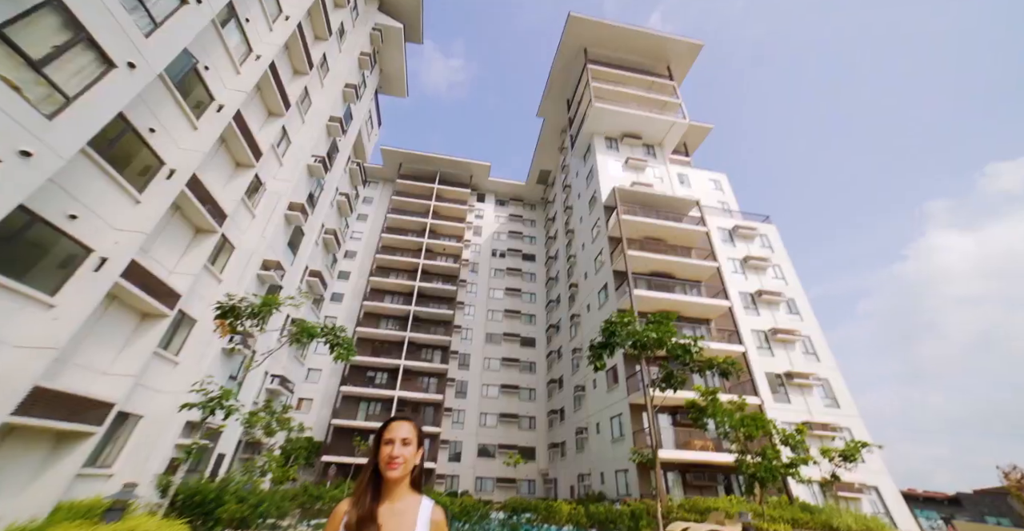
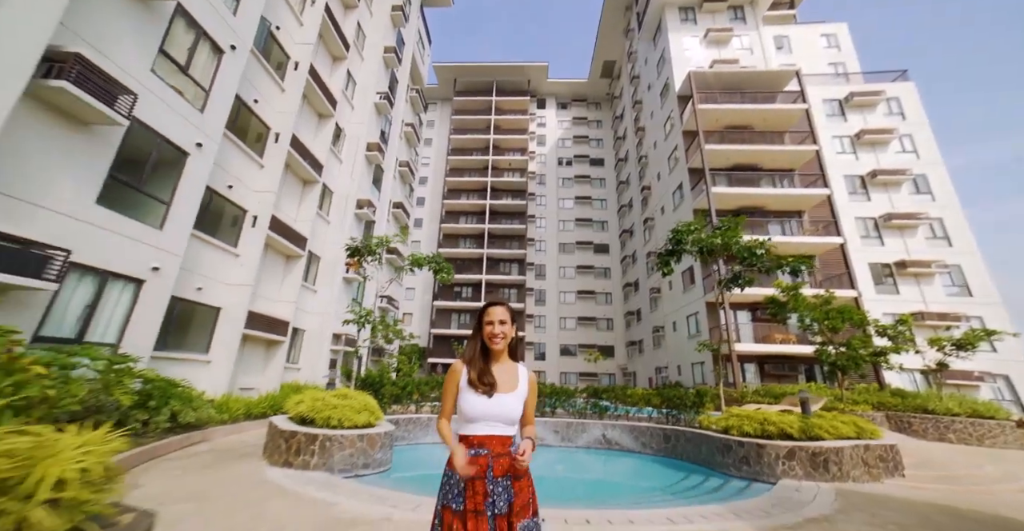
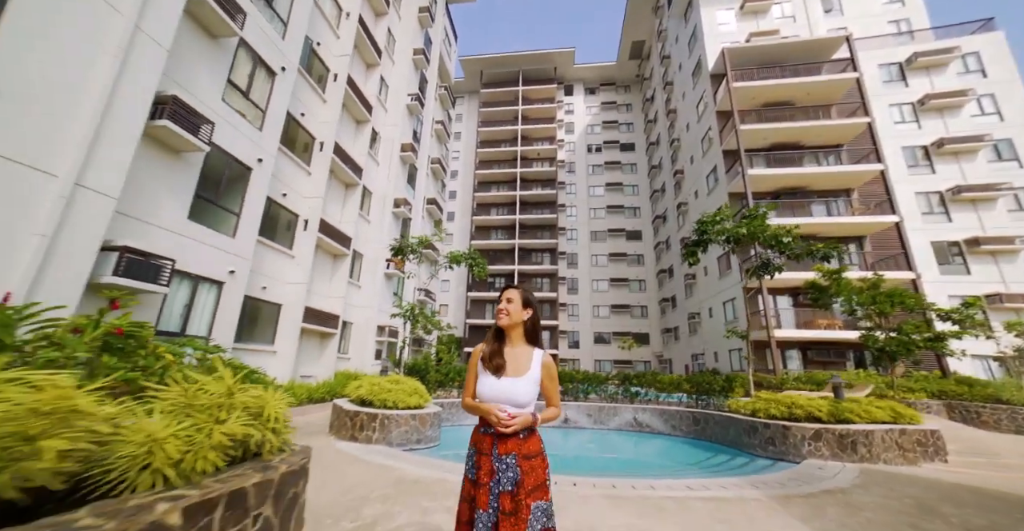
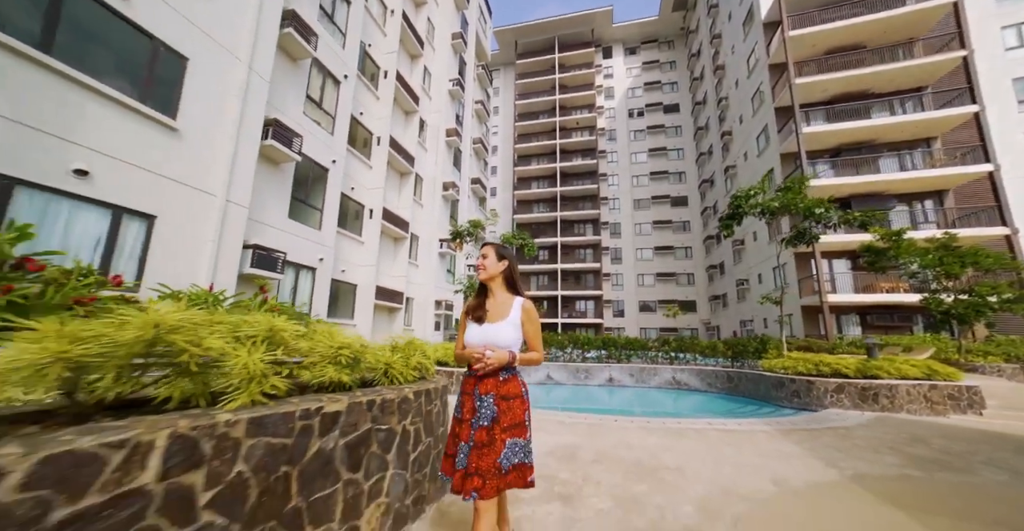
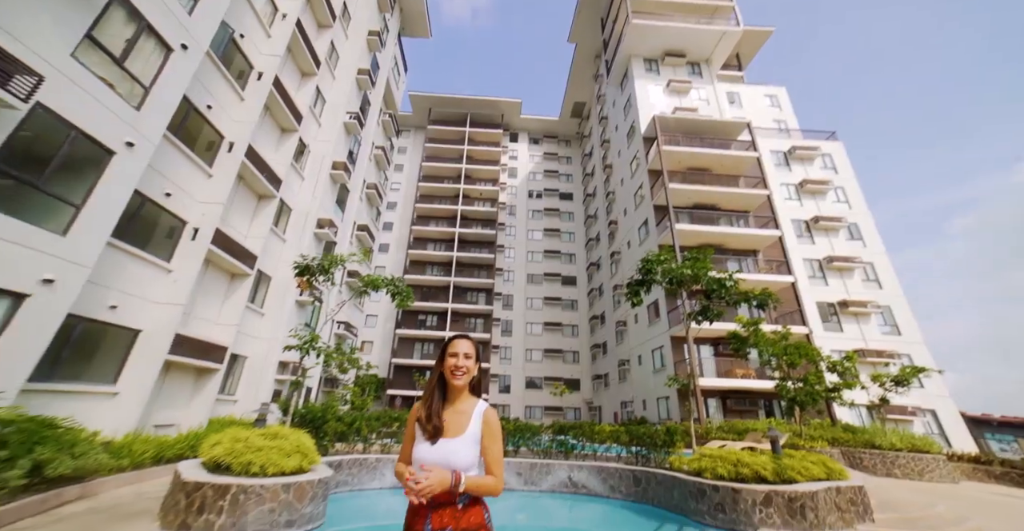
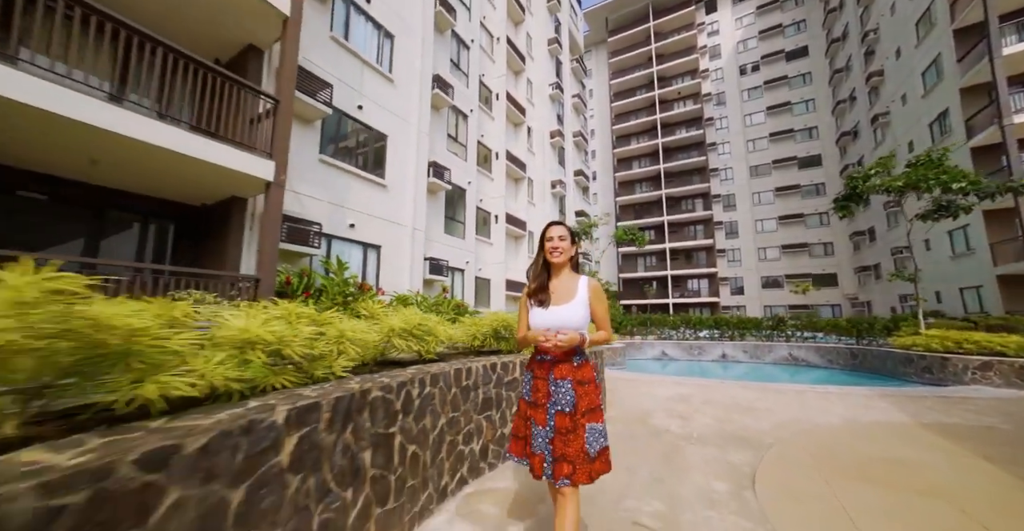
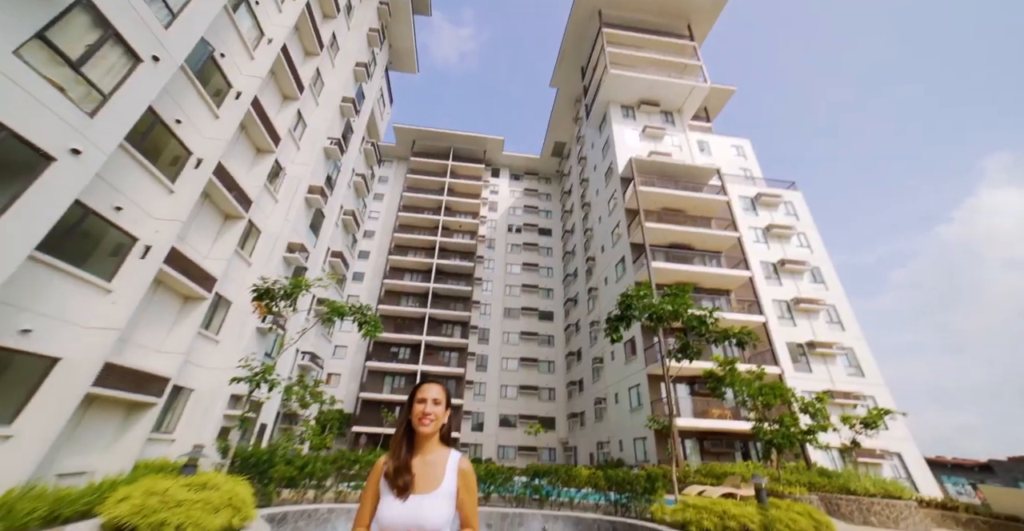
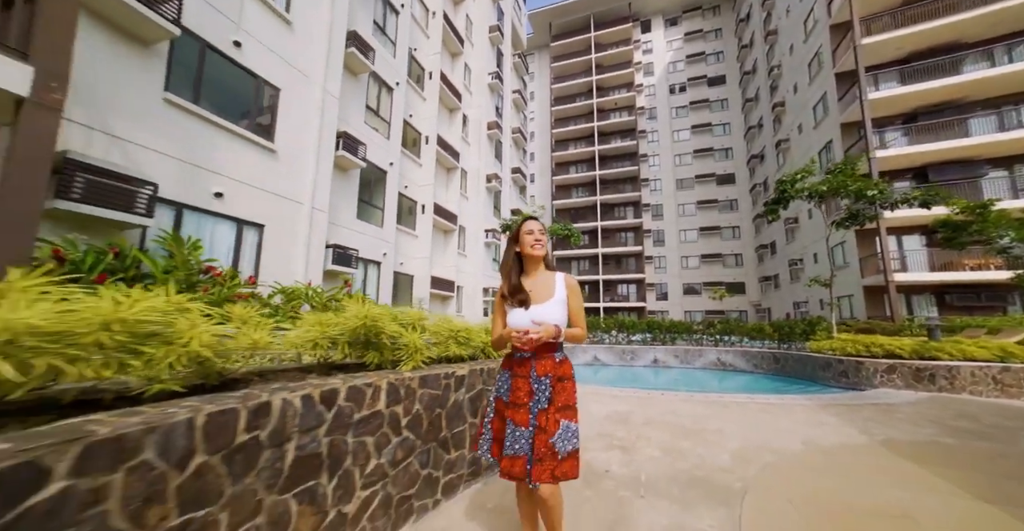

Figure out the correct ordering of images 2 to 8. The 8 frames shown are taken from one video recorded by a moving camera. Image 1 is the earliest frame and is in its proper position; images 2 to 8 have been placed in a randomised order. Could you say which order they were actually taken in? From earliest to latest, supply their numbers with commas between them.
7, 5, 2, 3, 4, 8, 6
